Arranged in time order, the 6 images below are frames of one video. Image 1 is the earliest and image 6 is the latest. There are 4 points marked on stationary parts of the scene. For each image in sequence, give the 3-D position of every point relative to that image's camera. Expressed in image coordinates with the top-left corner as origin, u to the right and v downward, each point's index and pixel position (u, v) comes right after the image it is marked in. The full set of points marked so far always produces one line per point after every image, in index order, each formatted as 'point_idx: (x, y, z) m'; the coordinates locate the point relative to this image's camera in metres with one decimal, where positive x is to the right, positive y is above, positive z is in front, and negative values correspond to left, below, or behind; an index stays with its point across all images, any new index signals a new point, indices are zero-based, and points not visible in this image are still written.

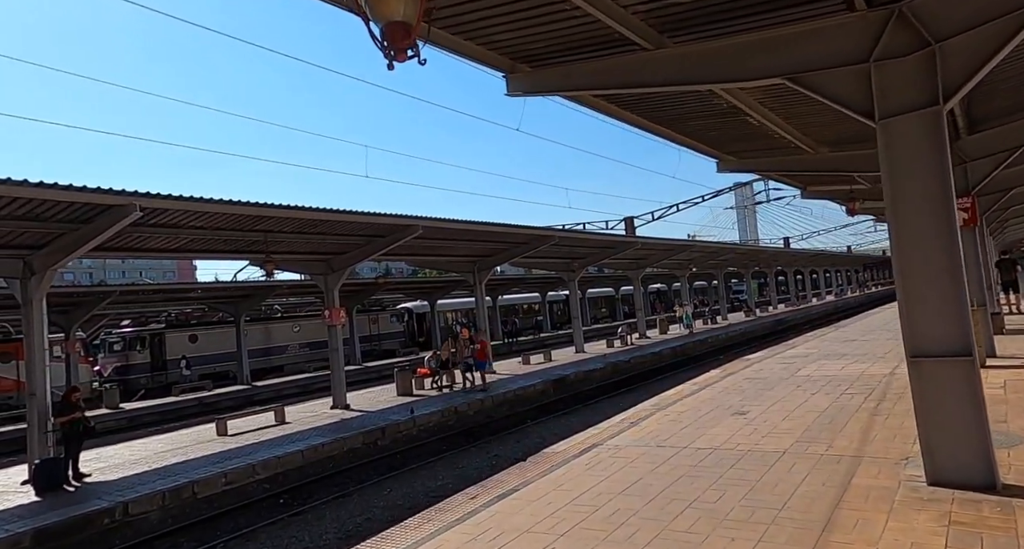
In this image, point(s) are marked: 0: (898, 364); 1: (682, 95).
0: (+4.8, -1.1, +8.3) m
1: (+1.7, +1.8, +6.7) m
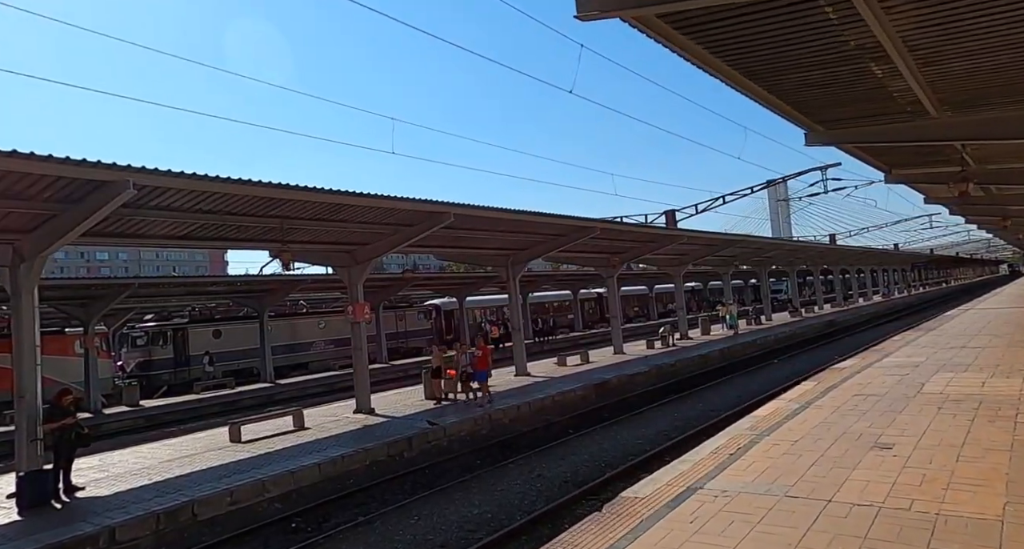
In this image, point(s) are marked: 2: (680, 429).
0: (+5.4, -1.0, +6.6) m
1: (+2.2, +1.9, +5.2) m
2: (+3.0, -2.8, +12.2) m
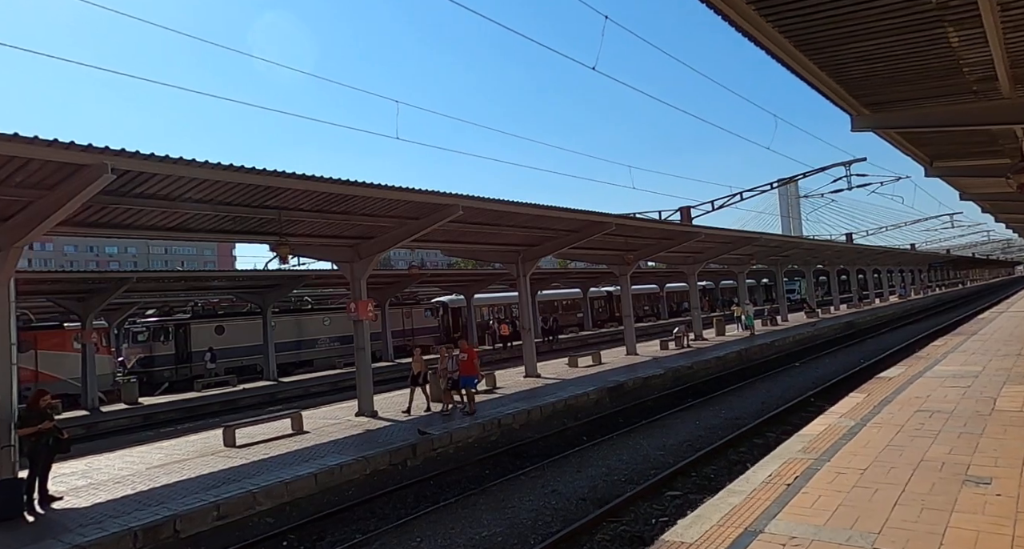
0: (+5.5, -1.1, +5.8) m
1: (+2.4, +1.9, +4.3) m
2: (+3.2, -2.8, +11.4) m
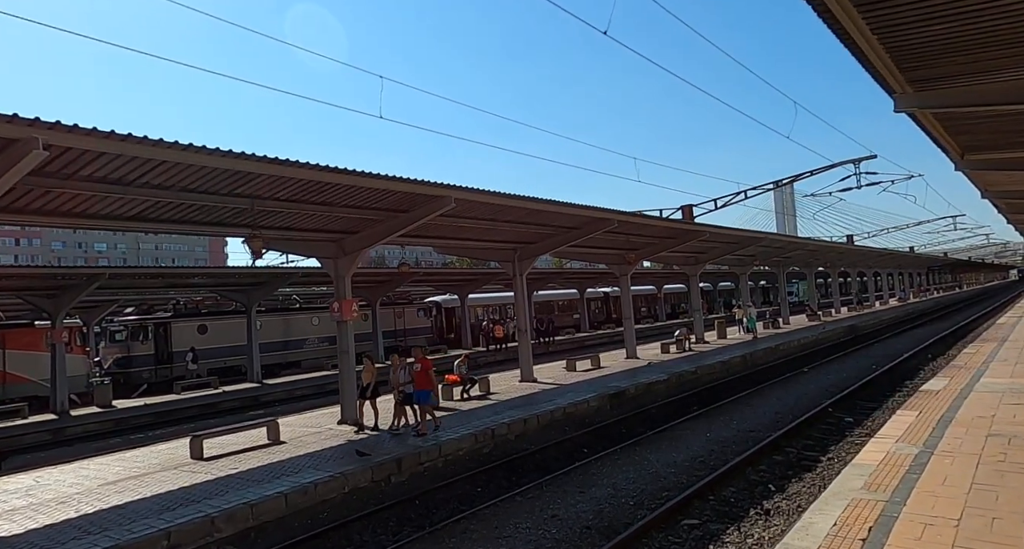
0: (+5.5, -1.1, +4.8) m
1: (+2.4, +1.9, +3.3) m
2: (+3.1, -2.8, +10.4) m
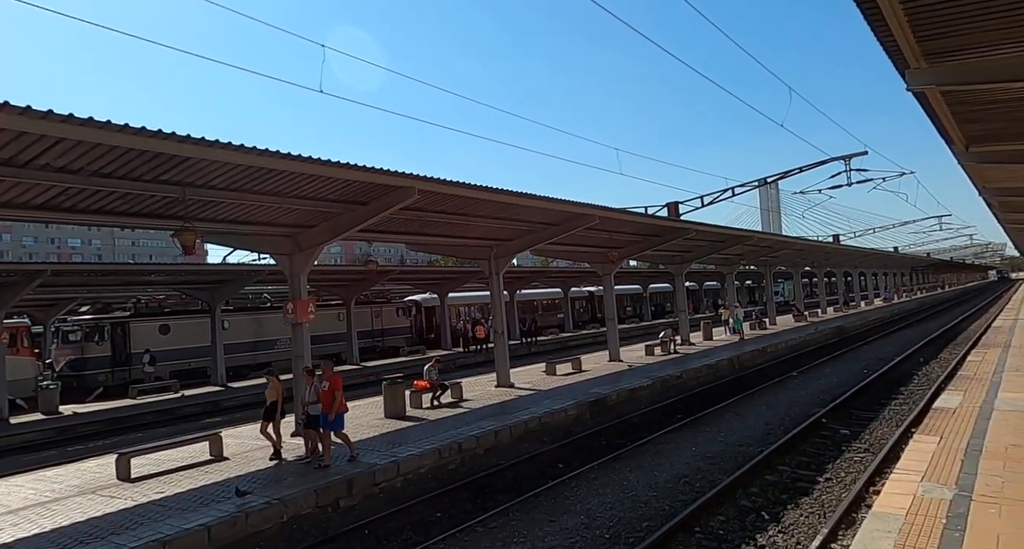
0: (+5.1, -1.1, +3.9) m
1: (+2.0, +1.9, +2.3) m
2: (+2.7, -2.8, +9.4) m
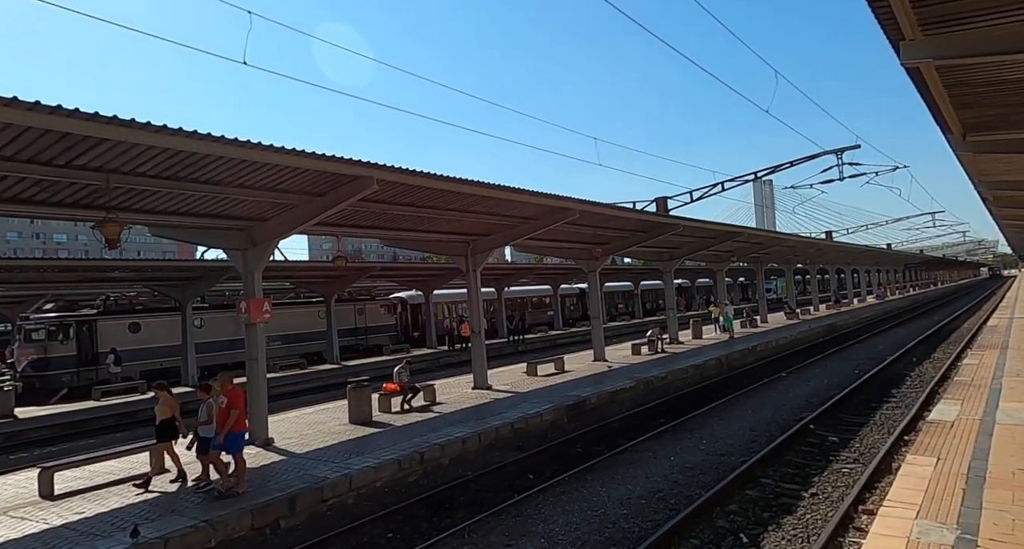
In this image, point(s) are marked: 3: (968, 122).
0: (+4.6, -1.1, +3.1) m
1: (+1.6, +1.9, +1.6) m
2: (+2.1, -2.8, +8.6) m
3: (+6.5, +2.2, +9.6) m
